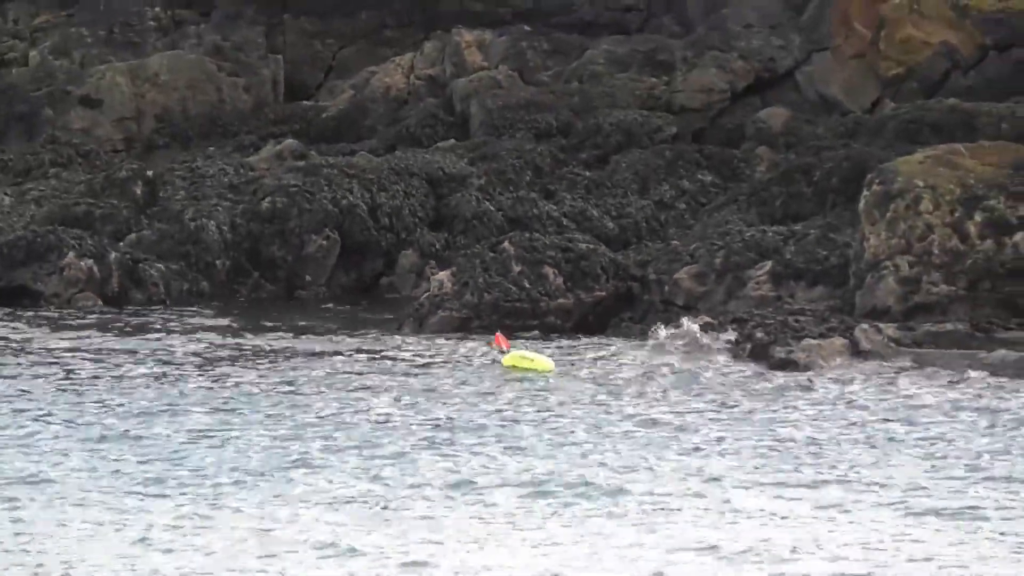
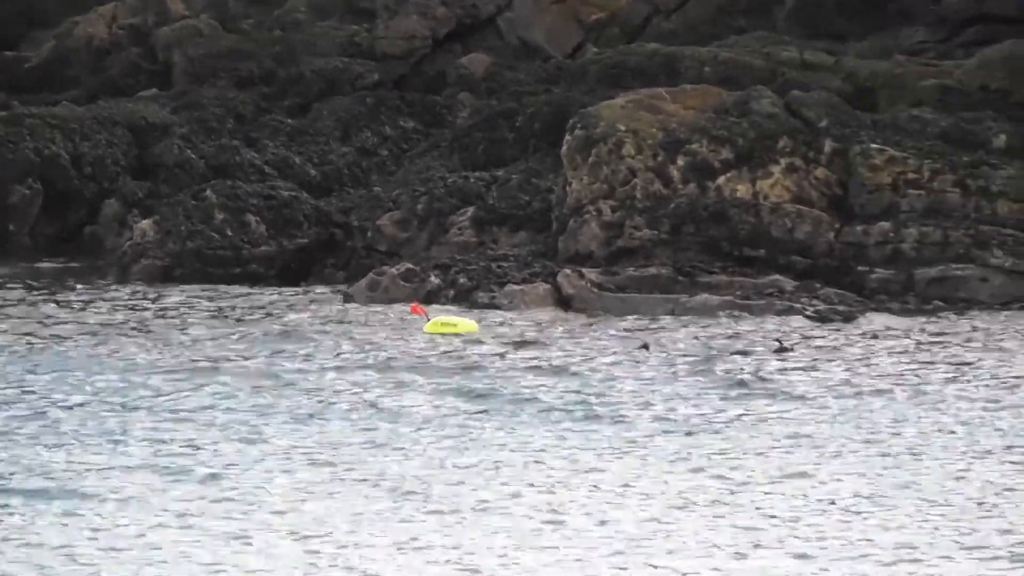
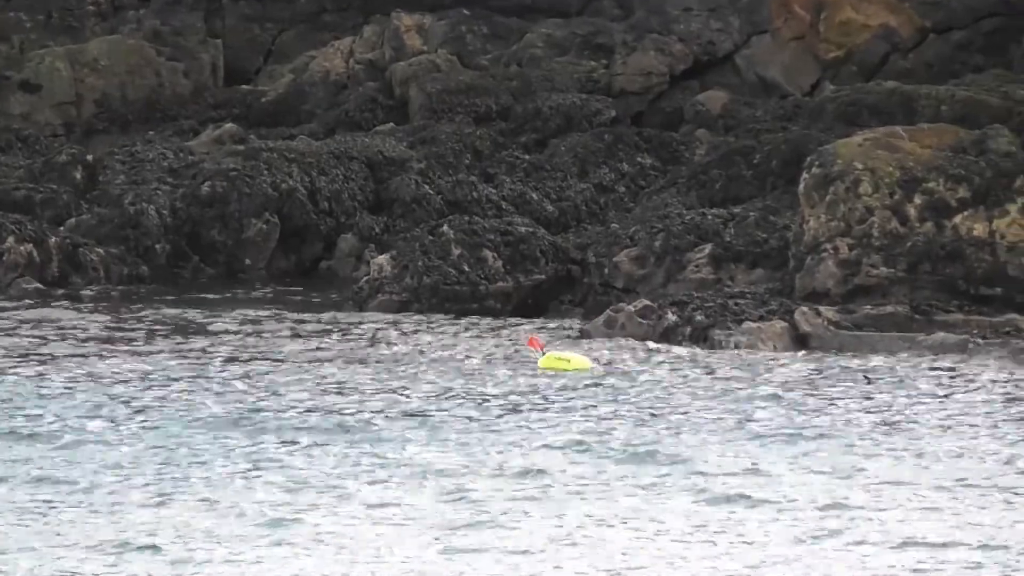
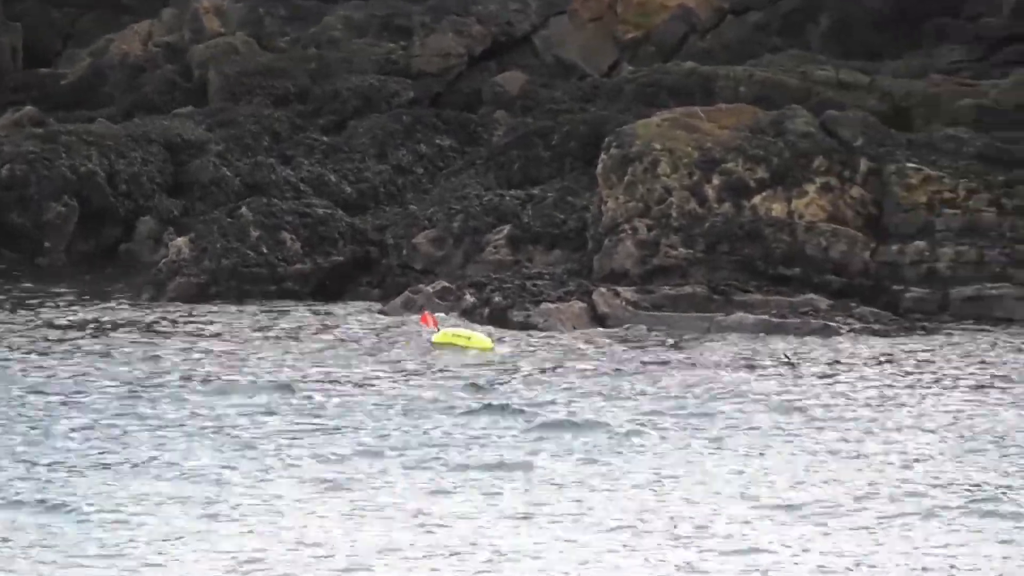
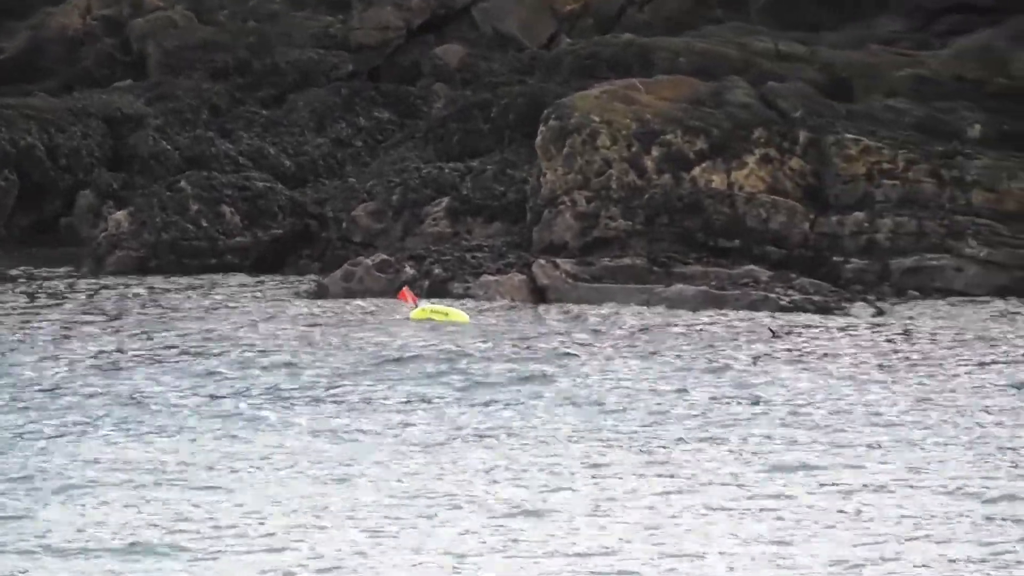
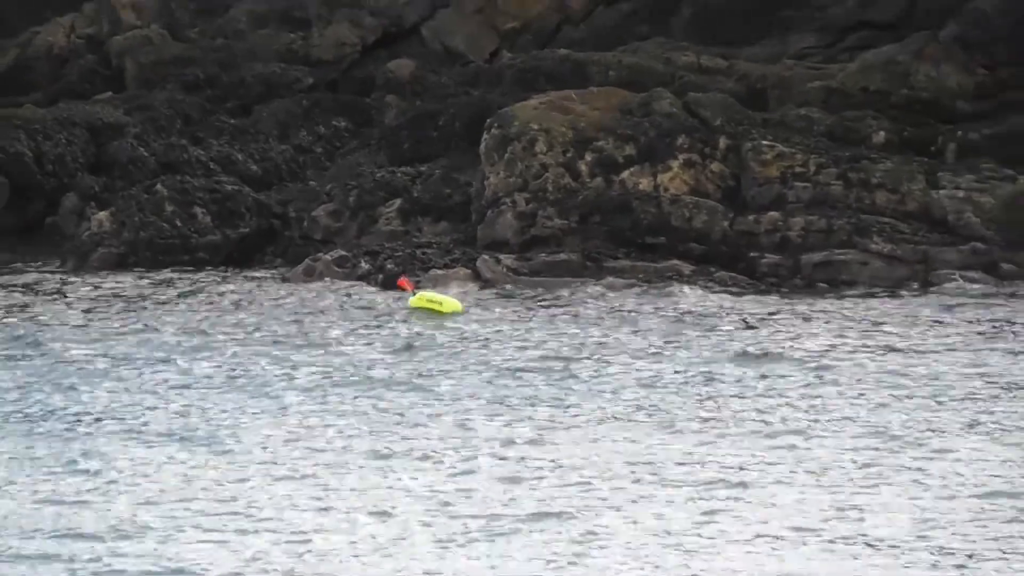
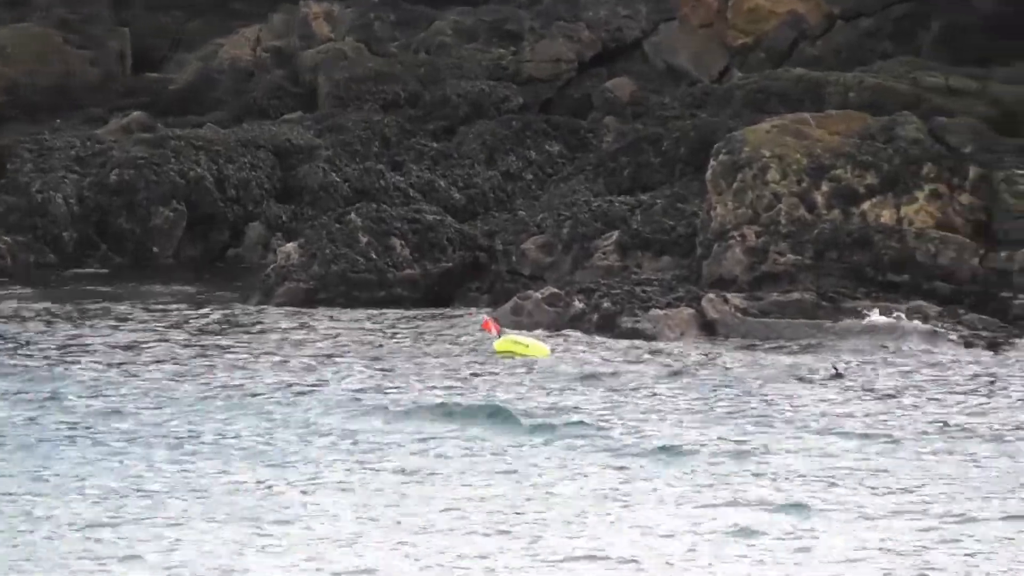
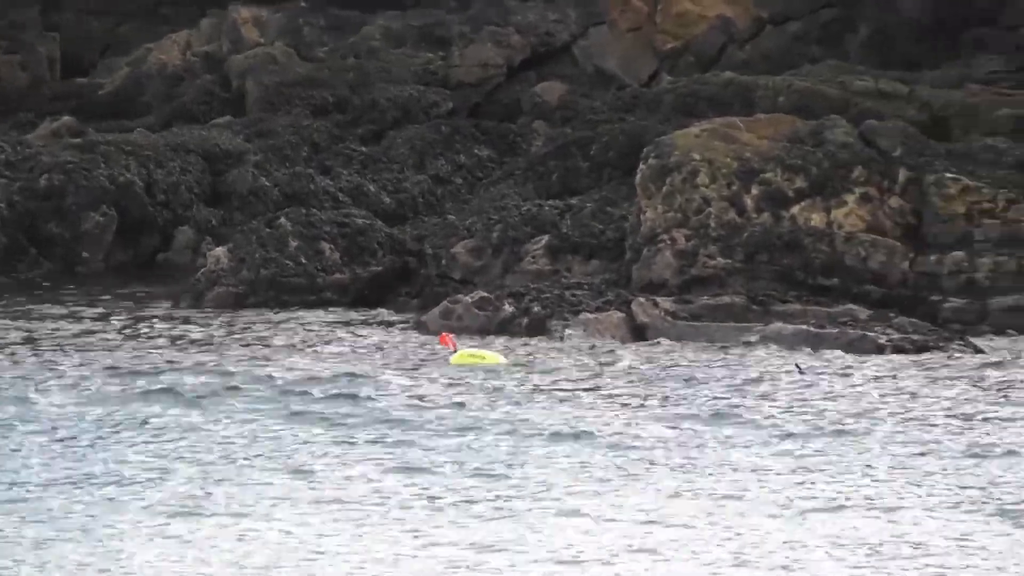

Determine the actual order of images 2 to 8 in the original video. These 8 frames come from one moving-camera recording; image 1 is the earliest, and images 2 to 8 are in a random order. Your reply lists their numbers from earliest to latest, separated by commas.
3, 7, 8, 4, 2, 5, 6
